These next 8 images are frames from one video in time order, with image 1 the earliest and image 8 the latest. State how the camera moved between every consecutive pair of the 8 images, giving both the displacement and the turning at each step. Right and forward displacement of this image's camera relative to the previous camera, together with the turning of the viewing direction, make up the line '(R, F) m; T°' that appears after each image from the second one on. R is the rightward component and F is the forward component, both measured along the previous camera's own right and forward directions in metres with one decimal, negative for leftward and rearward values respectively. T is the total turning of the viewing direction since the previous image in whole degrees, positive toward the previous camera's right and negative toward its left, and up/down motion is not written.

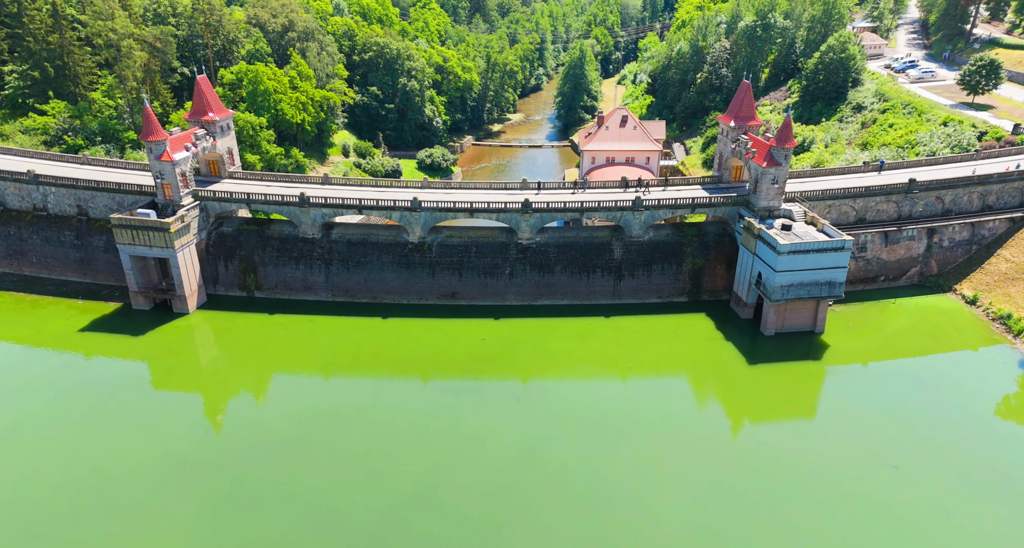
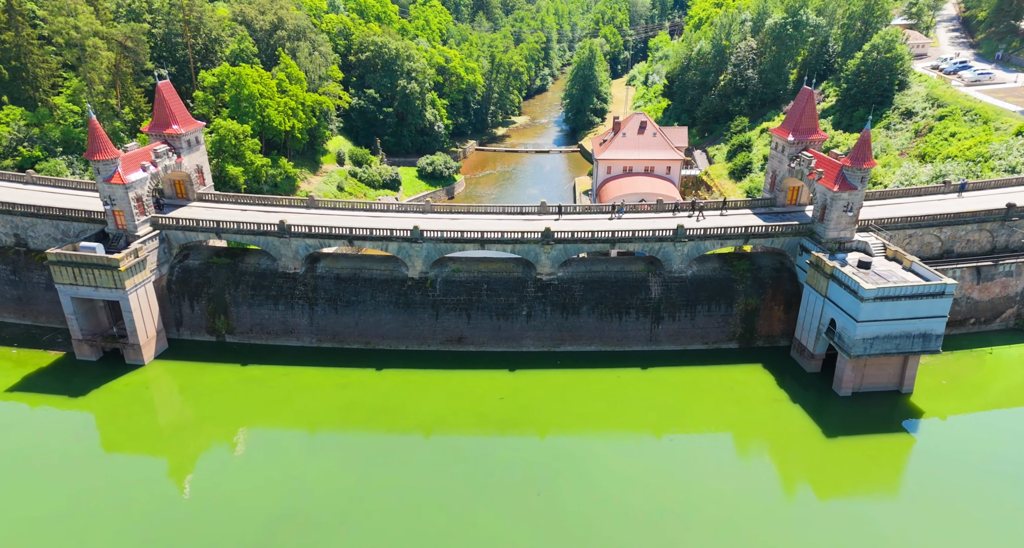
(-1.0, +6.1) m; 0°
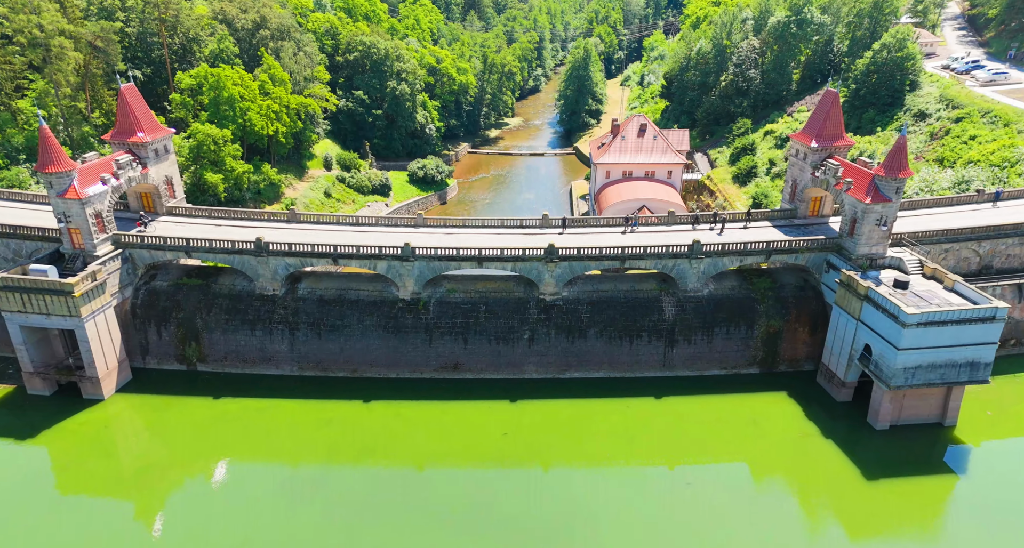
(-0.4, +2.9) m; +1°
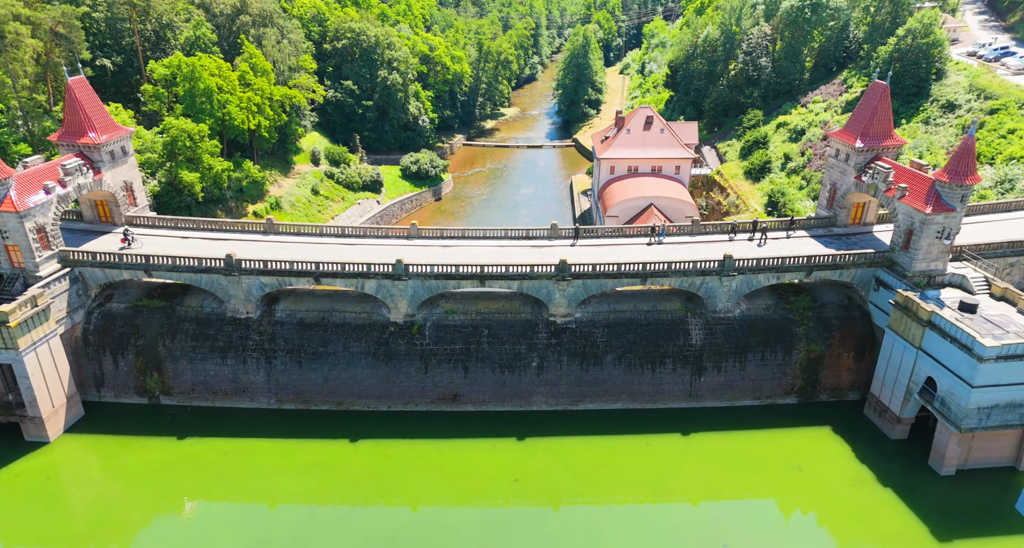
(-0.5, +3.7) m; +1°
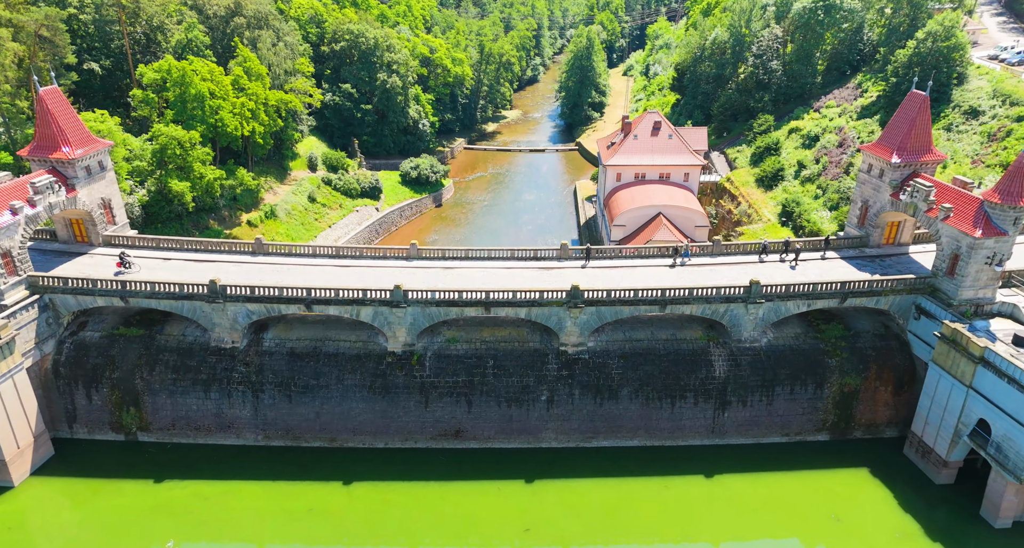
(-0.3, +2.1) m; 0°
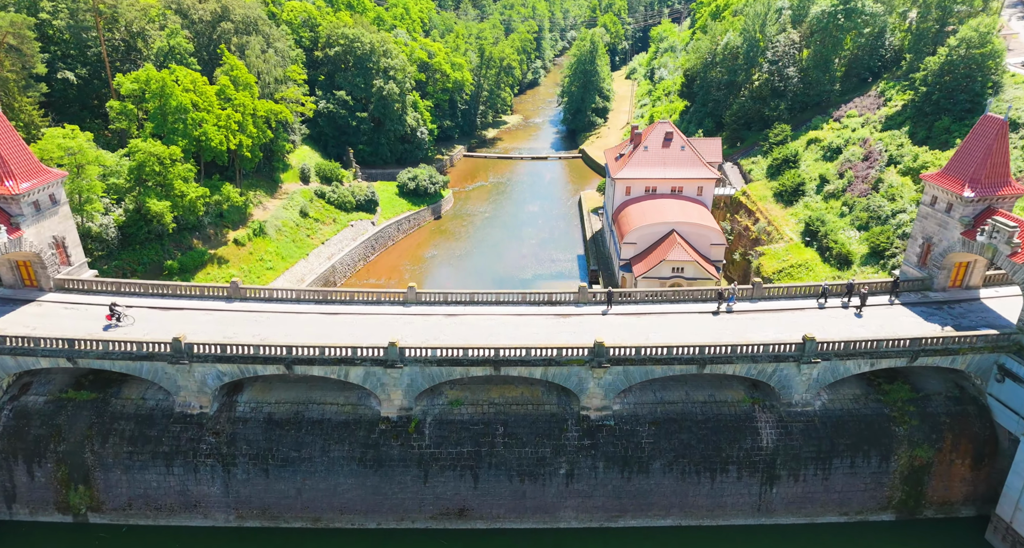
(-0.5, +3.5) m; 0°
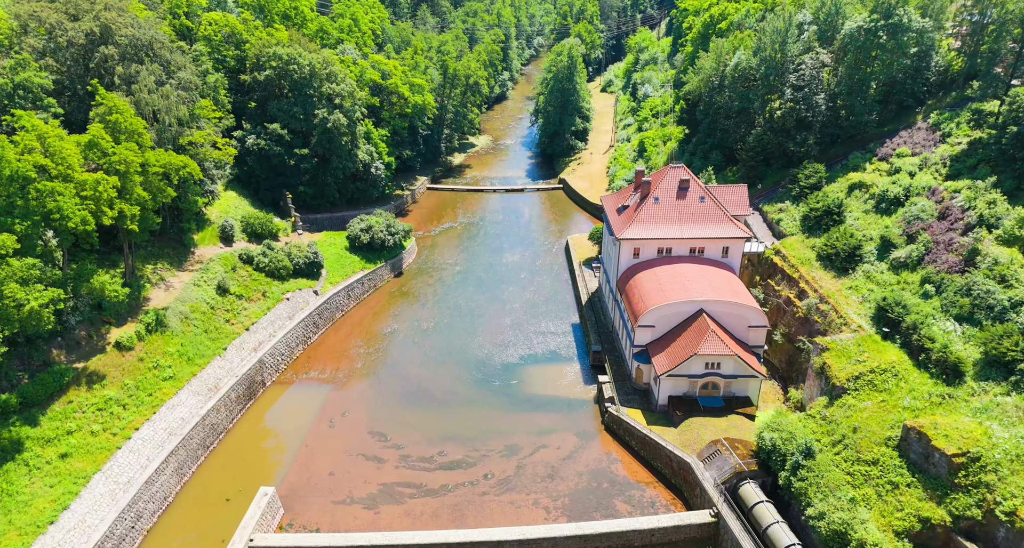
(-1.2, +13.0) m; +3°
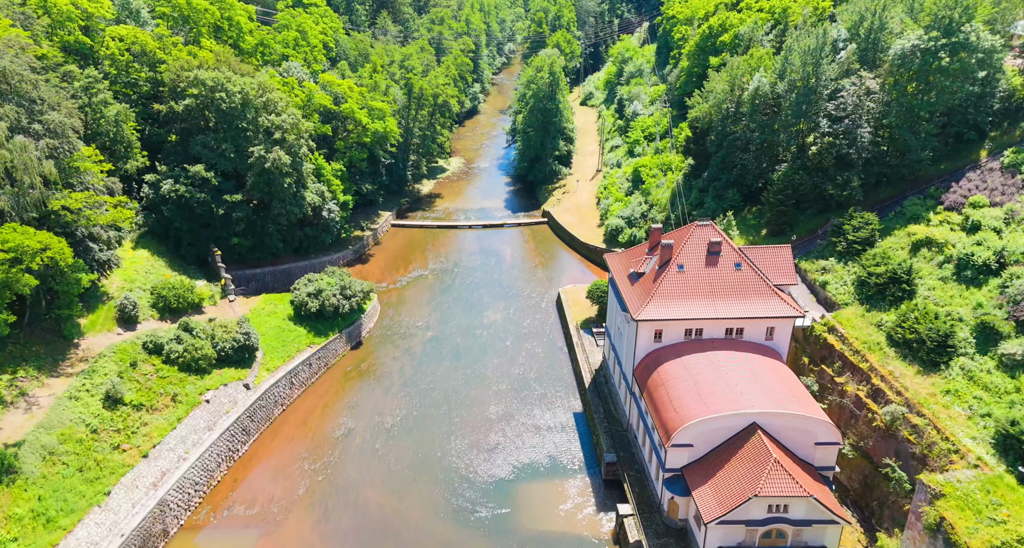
(-0.9, +11.2) m; +3°
